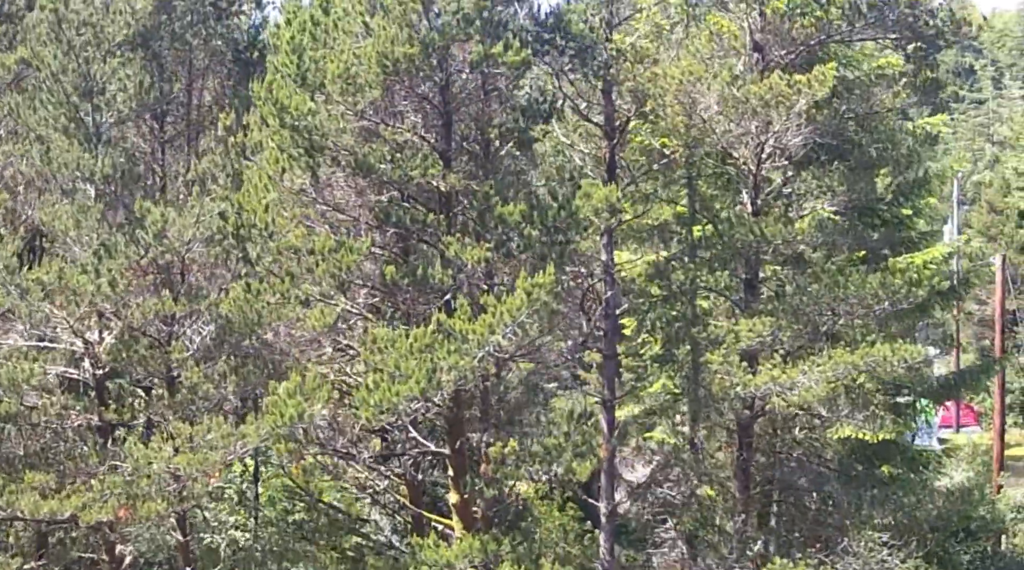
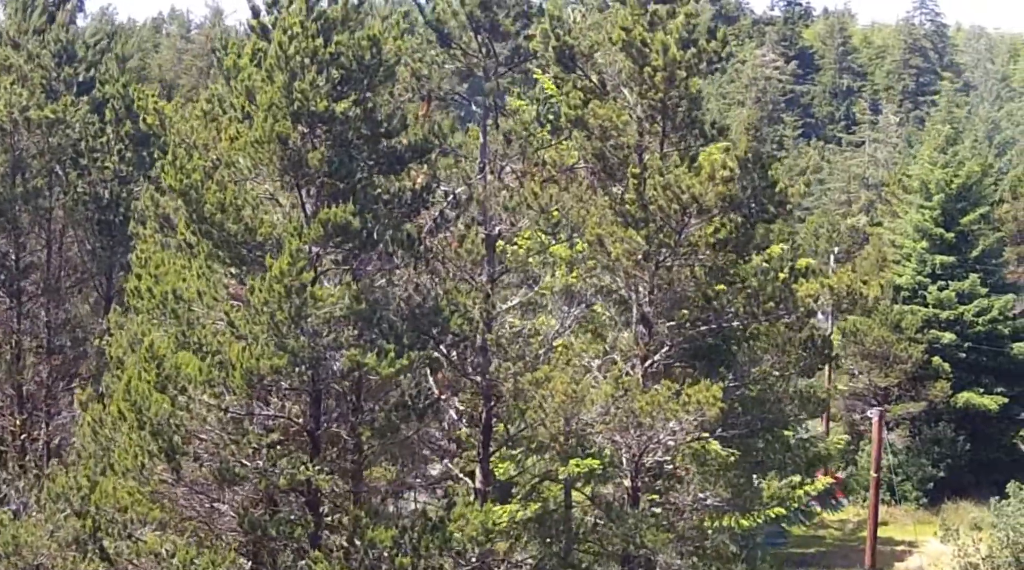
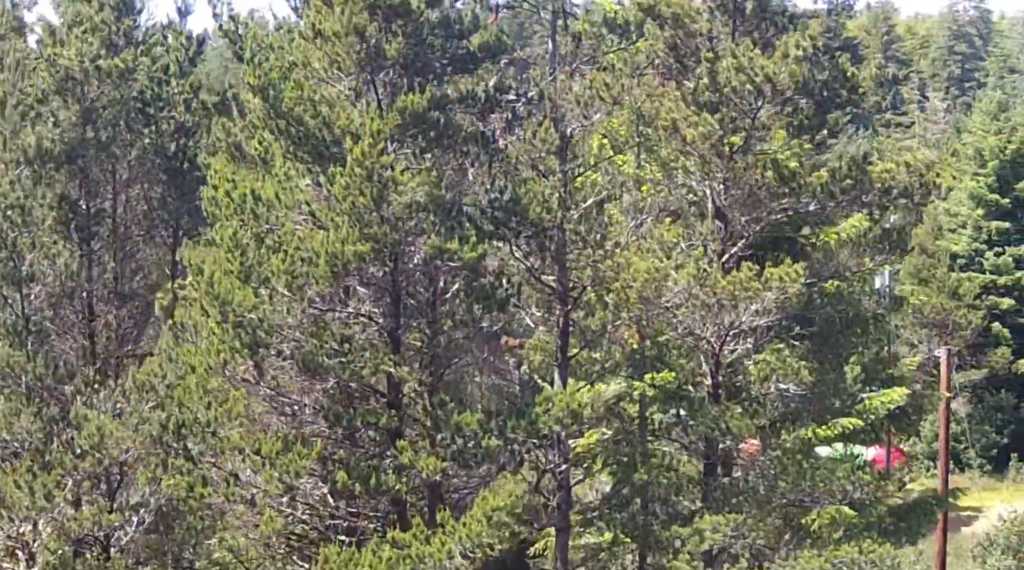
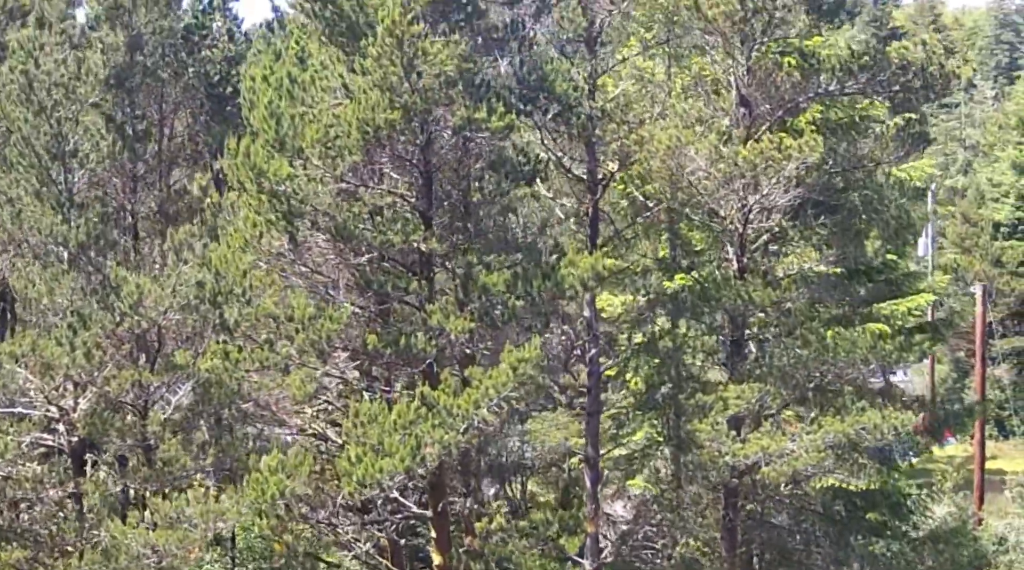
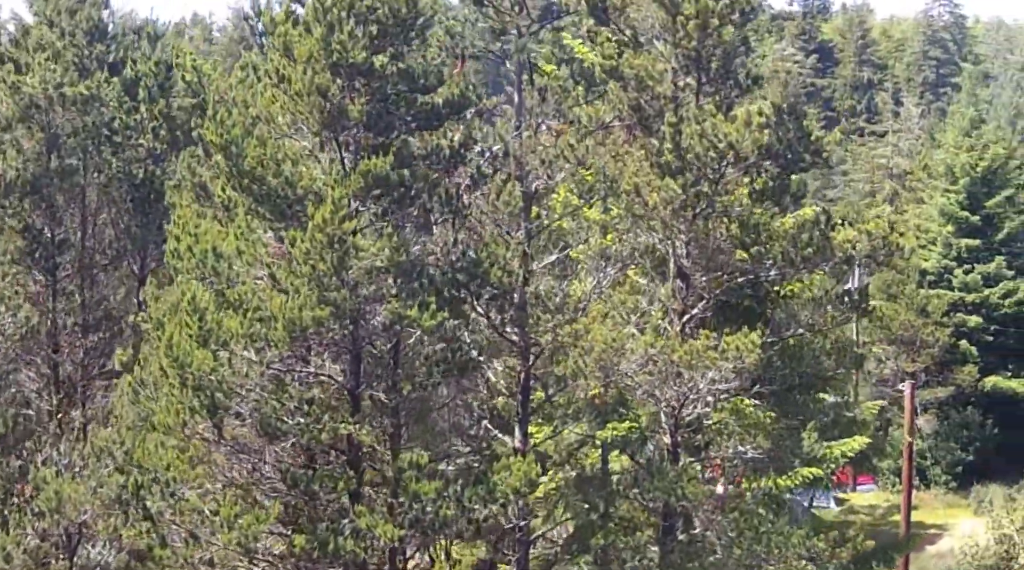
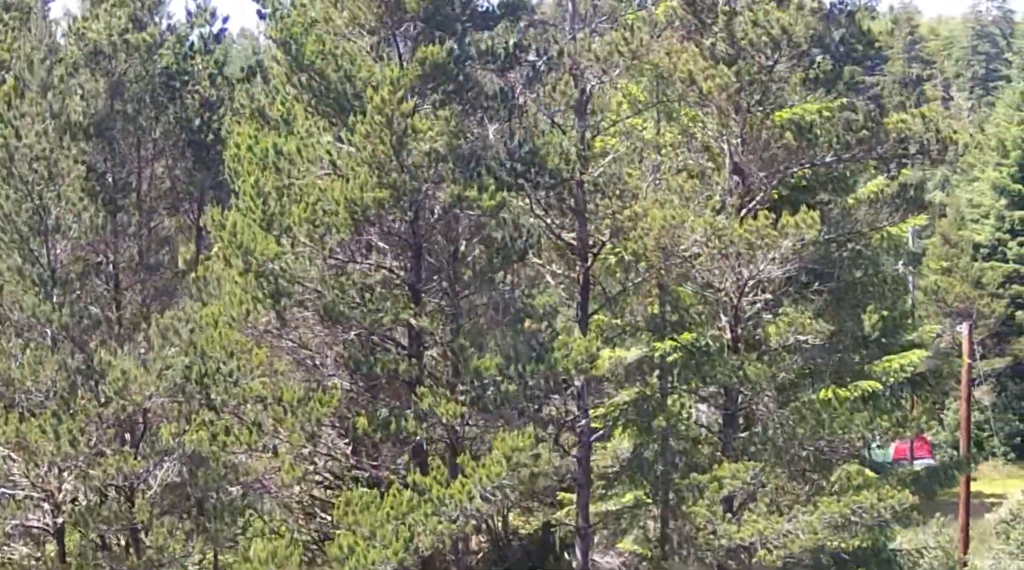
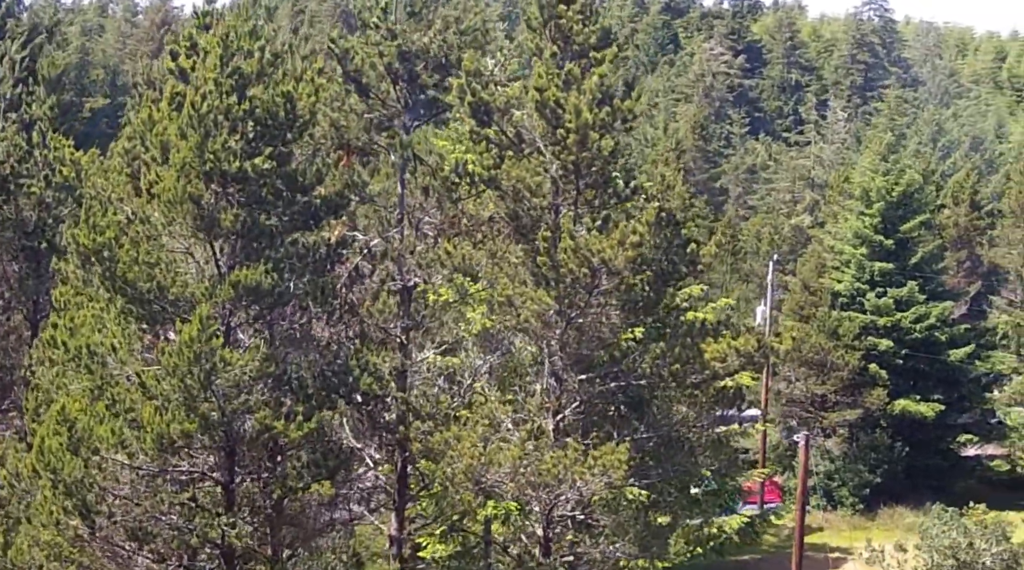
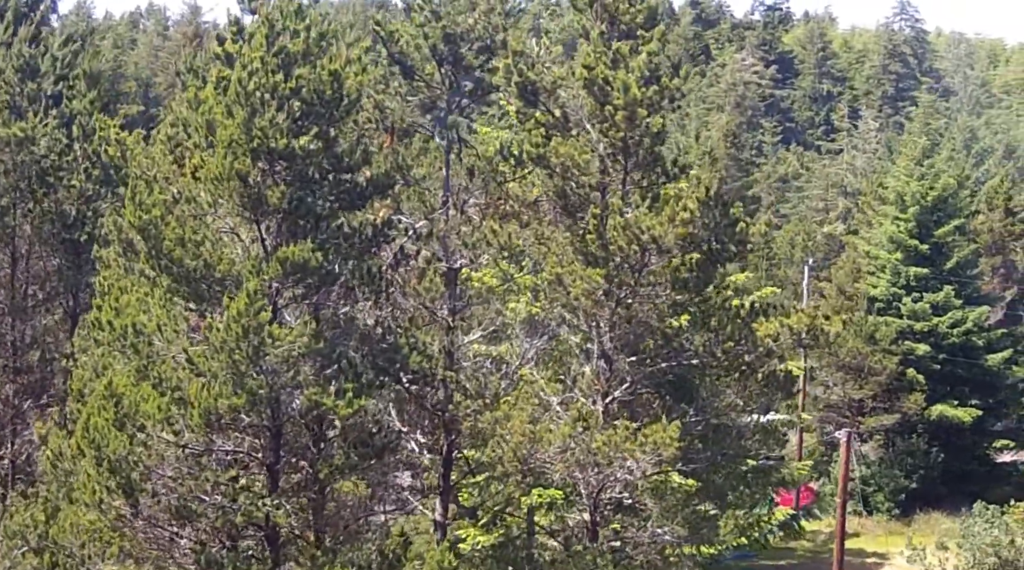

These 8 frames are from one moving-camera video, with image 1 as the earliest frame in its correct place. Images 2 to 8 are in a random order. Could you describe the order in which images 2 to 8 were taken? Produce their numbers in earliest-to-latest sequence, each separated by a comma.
4, 6, 3, 5, 2, 8, 7
